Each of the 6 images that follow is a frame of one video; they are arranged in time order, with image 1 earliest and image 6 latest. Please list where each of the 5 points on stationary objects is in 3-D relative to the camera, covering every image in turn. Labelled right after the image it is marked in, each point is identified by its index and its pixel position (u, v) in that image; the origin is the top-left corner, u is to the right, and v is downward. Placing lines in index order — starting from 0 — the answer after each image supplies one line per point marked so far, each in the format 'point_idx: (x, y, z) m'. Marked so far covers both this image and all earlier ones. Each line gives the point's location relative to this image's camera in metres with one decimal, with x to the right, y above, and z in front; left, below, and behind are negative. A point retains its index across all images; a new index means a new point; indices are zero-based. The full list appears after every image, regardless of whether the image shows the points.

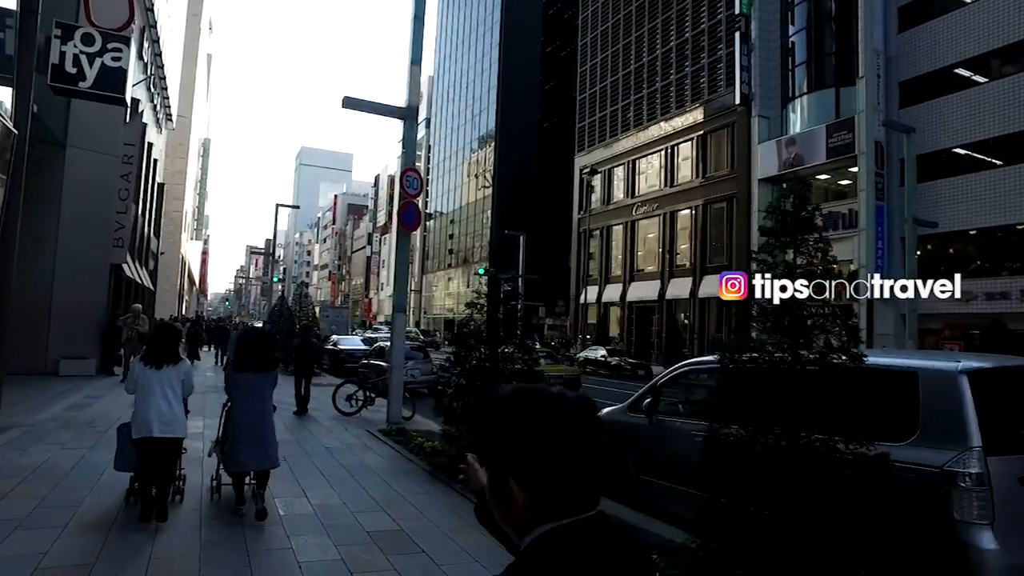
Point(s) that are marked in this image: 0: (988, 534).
0: (+3.1, -1.6, +4.1) m
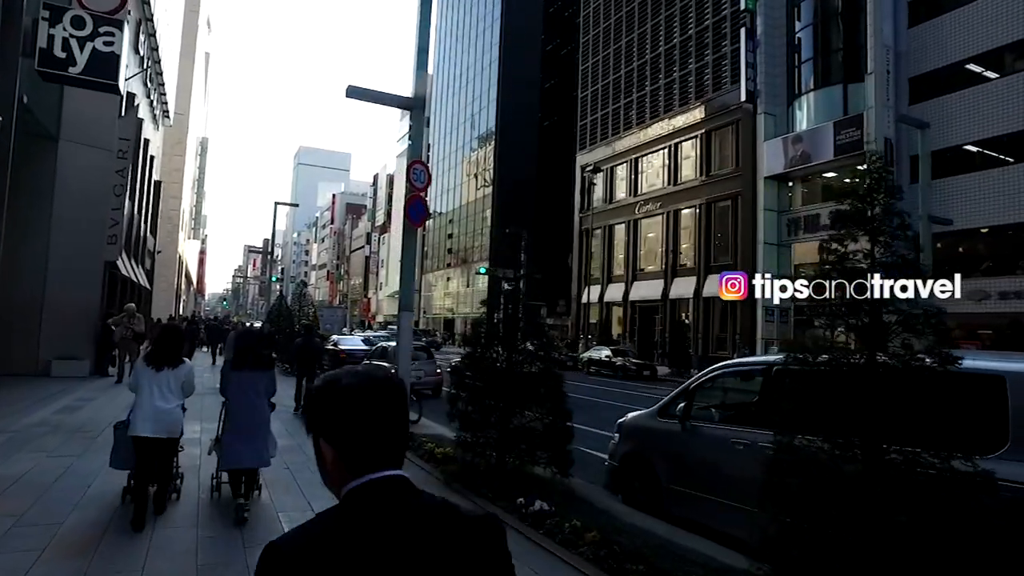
0: (+3.3, -1.6, +3.6) m
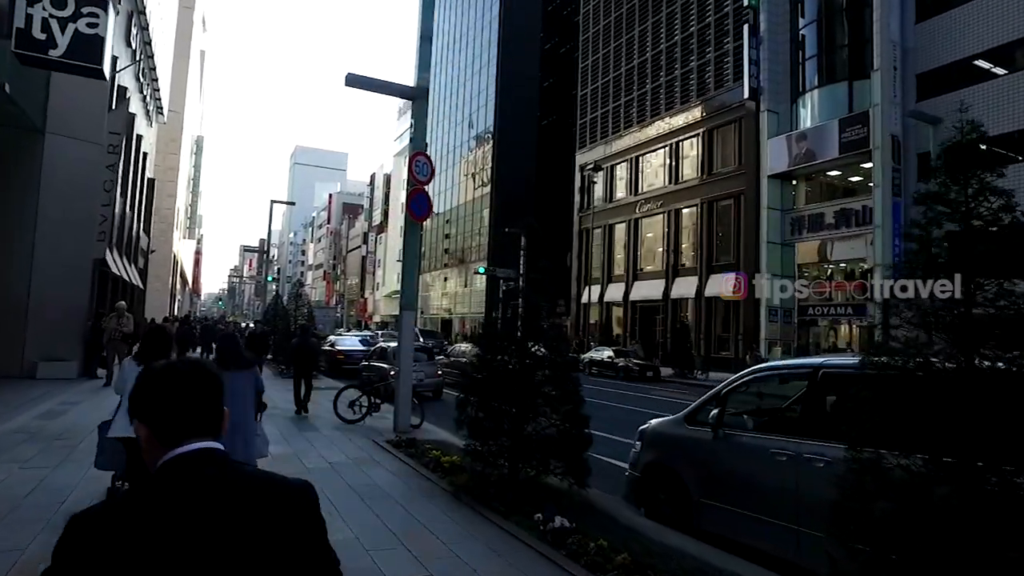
0: (+3.5, -1.5, +3.0) m
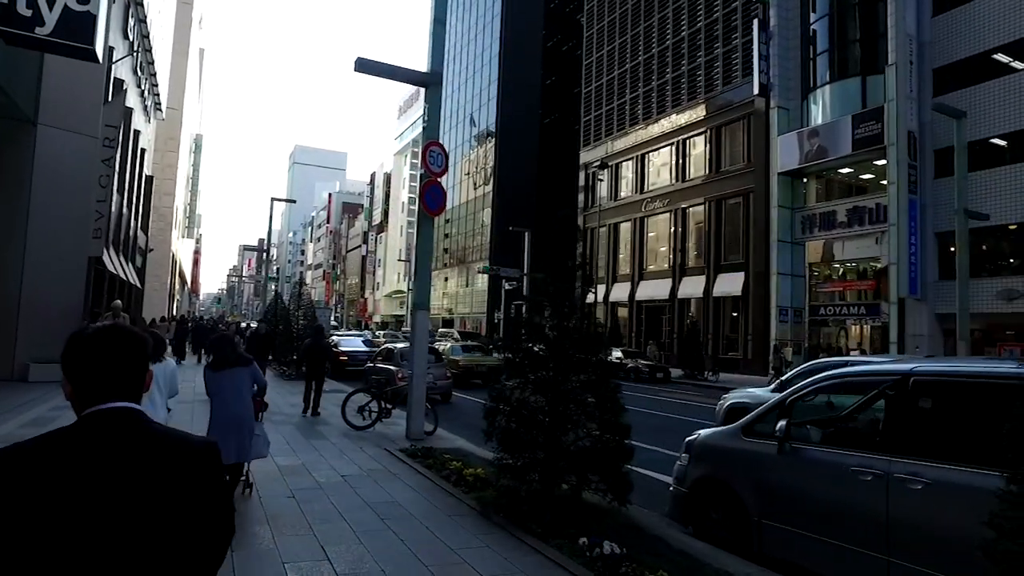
0: (+3.9, -1.5, +2.3) m
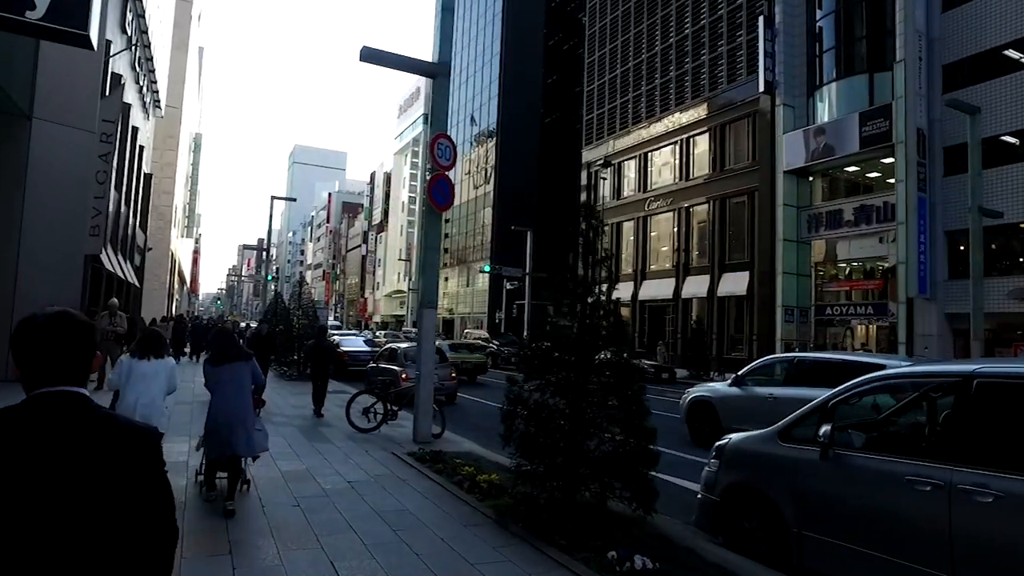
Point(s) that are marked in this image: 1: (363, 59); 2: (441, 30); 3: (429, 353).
0: (+4.1, -1.4, +2.0) m
1: (-2.5, +3.8, +10.5) m
2: (-1.3, +4.6, +11.2) m
3: (-1.4, -1.1, +10.4) m
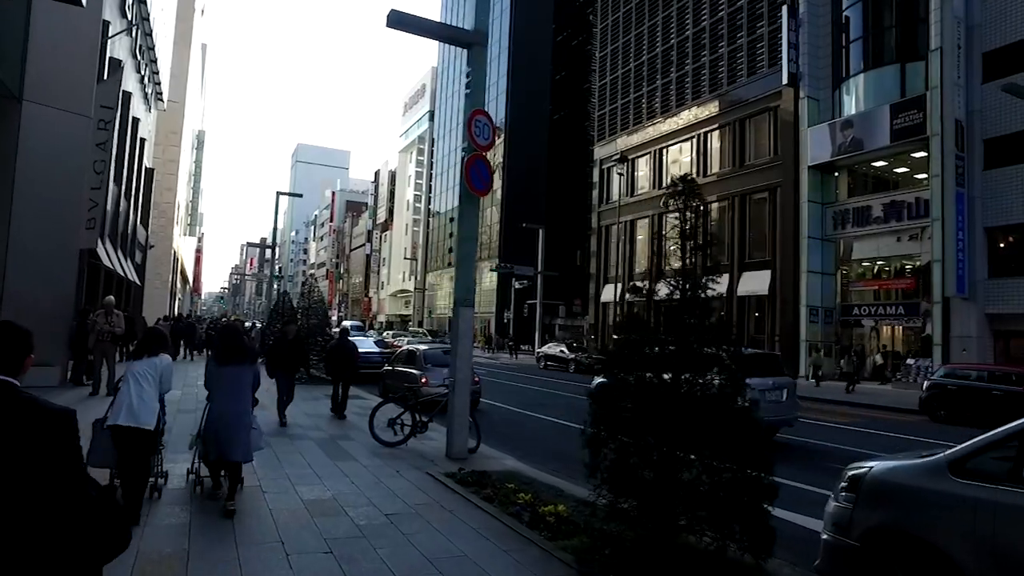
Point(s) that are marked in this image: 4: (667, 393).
0: (+4.7, -1.4, +0.7) m
1: (-1.8, +3.9, +9.3) m
2: (-0.6, +4.7, +10.0) m
3: (-0.7, -1.0, +9.2) m
4: (+1.3, -0.9, +5.1) m
